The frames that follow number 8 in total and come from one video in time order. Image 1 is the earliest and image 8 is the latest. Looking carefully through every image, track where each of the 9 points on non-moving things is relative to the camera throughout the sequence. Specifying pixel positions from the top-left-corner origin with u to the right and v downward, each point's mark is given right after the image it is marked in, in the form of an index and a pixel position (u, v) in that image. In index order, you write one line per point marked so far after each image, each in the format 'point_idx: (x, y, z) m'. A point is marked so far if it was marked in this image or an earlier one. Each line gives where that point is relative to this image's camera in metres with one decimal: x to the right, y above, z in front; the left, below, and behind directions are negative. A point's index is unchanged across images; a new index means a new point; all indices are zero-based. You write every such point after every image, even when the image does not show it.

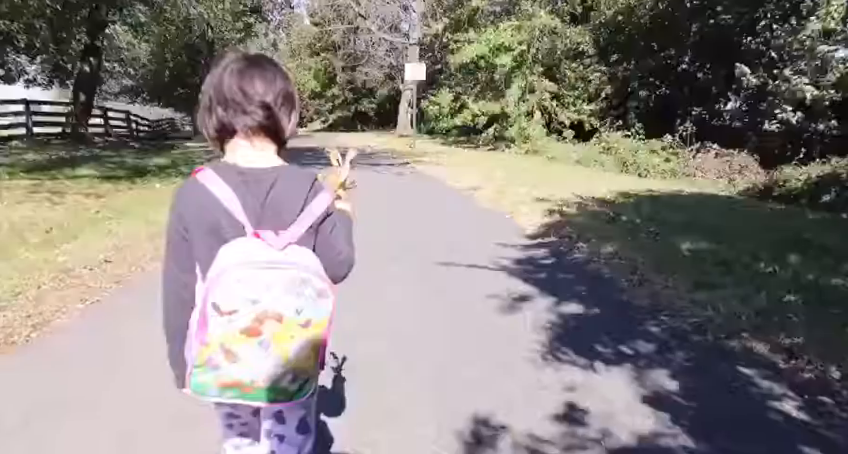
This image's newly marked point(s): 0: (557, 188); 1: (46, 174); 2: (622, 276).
0: (+2.8, +0.8, +11.2) m
1: (-9.3, +1.3, +13.5) m
2: (+1.7, -0.4, +4.5) m
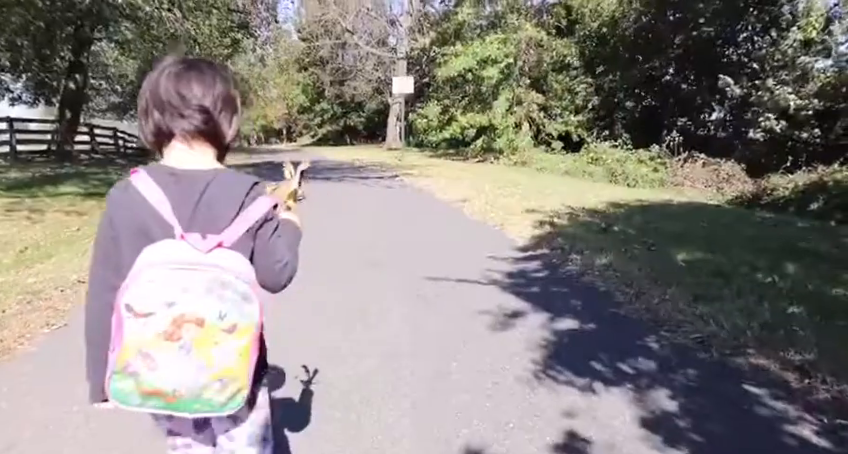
0: (+2.6, +0.6, +11.1) m
1: (-9.6, +0.9, +13.2) m
2: (+1.6, -0.5, +4.4) m
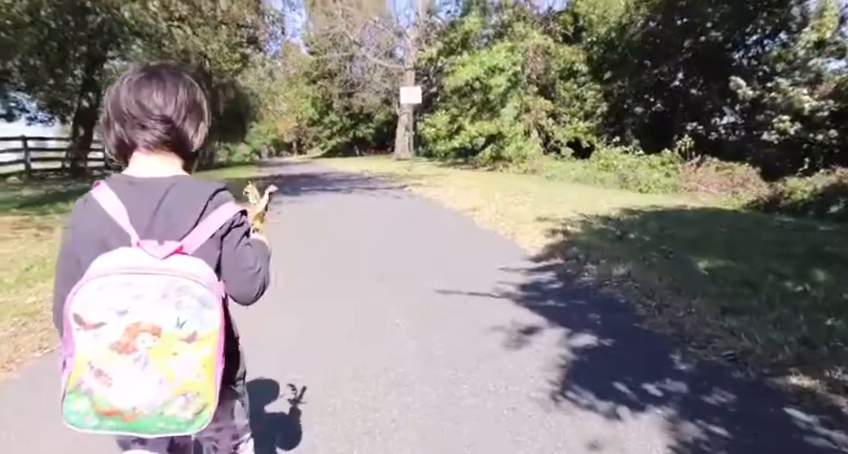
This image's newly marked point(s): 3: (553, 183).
0: (+2.8, +0.4, +10.9) m
1: (-9.4, +0.4, +13.2) m
2: (+1.6, -0.6, +4.1) m
3: (+4.5, +1.5, +19.0) m
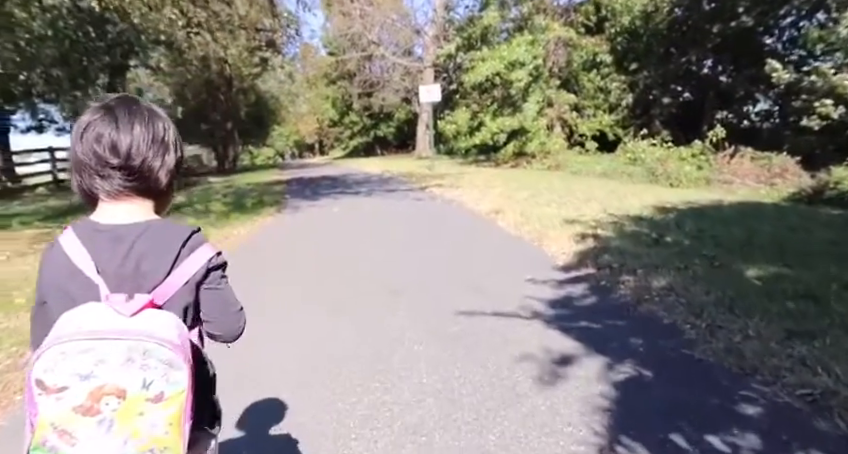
0: (+3.2, +0.4, +10.4) m
1: (-8.8, +0.2, +13.2) m
2: (+1.8, -0.6, +3.7) m
3: (+5.2, +1.6, +18.4) m
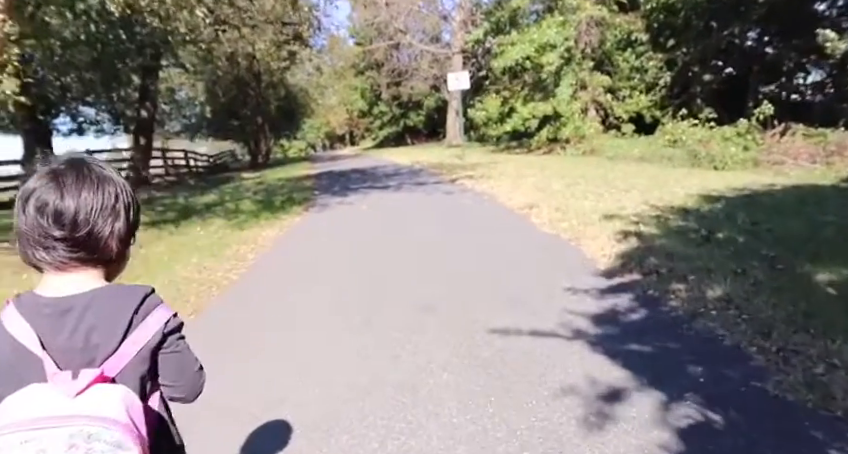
0: (+3.7, +0.6, +9.8) m
1: (-8.1, +0.1, +13.3) m
2: (+2.0, -0.7, +3.2) m
3: (+6.2, +2.0, +17.7) m
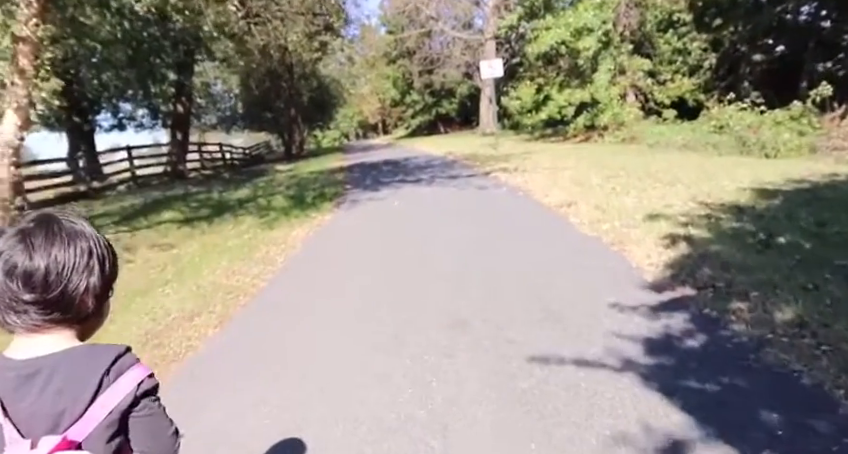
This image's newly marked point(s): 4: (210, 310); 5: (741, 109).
0: (+4.3, +0.6, +9.2) m
1: (-7.3, +0.1, +13.5) m
2: (+2.1, -0.8, +2.8) m
3: (+7.3, +2.3, +16.9) m
4: (-2.3, -0.9, +5.9) m
5: (+10.9, +4.0, +18.6) m
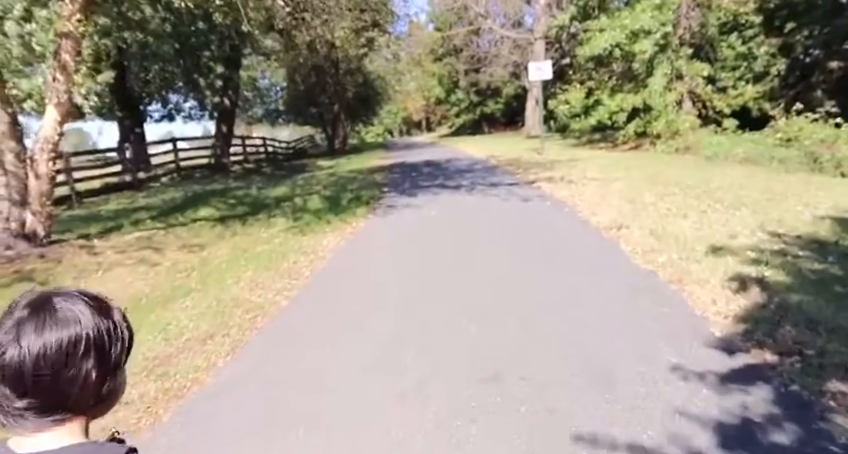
0: (+4.9, +0.2, +8.3) m
1: (-6.4, +0.2, +13.4) m
2: (+2.2, -1.2, +2.1) m
3: (+8.5, +1.7, +15.7) m
4: (-2.0, -1.1, +5.5) m
5: (+12.3, +3.3, +17.2) m
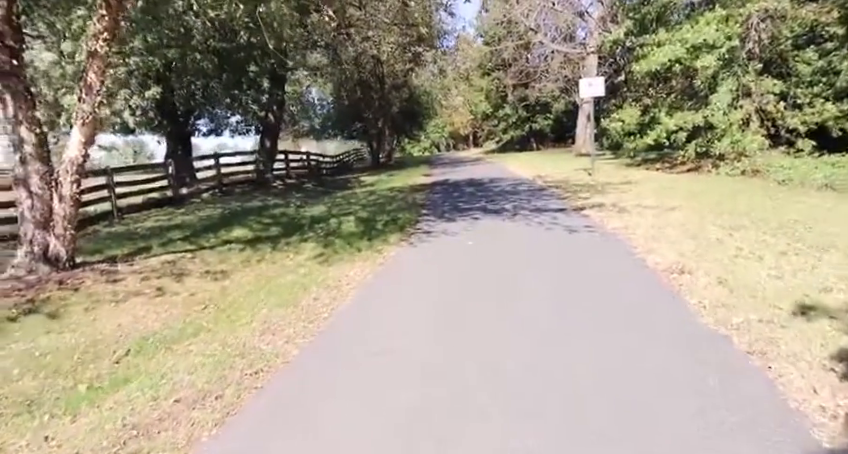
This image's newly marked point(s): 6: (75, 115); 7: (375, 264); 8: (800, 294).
0: (+5.3, -0.5, +7.1) m
1: (-5.5, -0.3, +13.1) m
2: (+2.1, -1.6, +1.1) m
3: (+9.5, +0.9, +14.2) m
4: (-1.8, -1.5, +4.8) m
5: (+13.5, +2.3, +15.3) m
6: (-6.1, +1.9, +9.4) m
7: (-0.9, -0.6, +9.3) m
8: (+4.0, -0.7, +5.7) m
